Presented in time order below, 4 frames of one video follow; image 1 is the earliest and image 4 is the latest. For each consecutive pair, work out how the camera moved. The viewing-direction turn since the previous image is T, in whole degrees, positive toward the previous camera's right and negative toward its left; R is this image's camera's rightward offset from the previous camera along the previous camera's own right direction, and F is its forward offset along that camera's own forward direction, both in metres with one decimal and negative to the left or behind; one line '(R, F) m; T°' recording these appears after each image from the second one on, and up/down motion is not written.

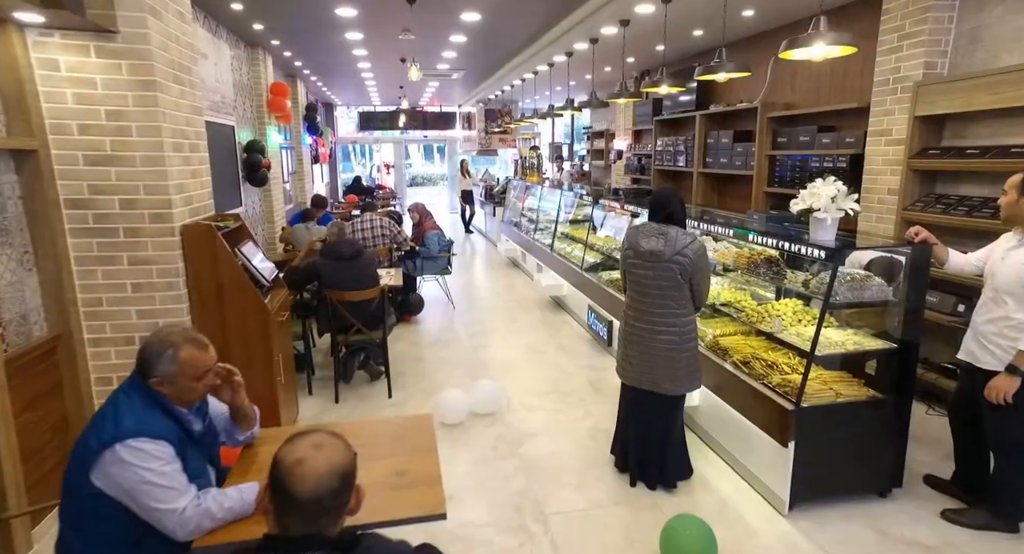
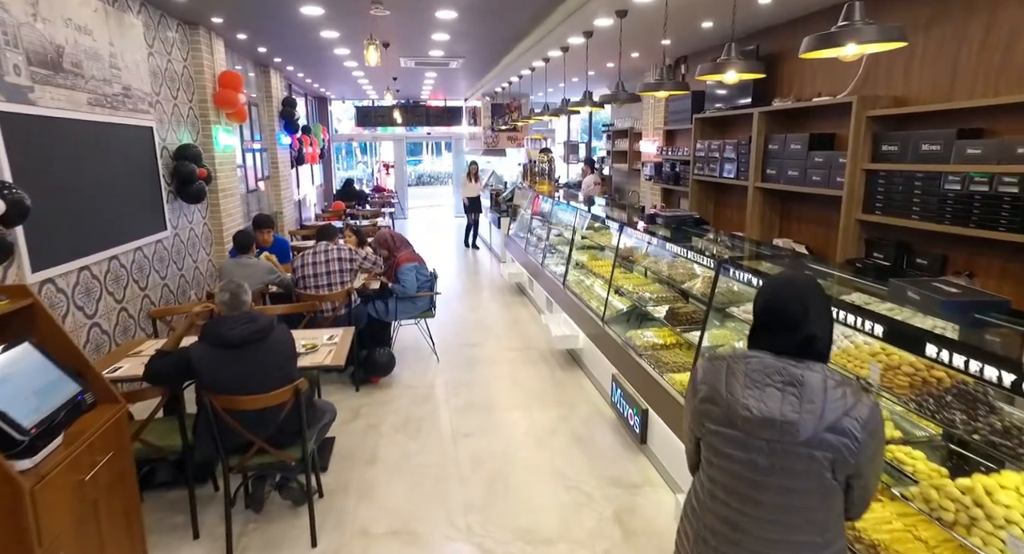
(+0.1, +1.4) m; -2°
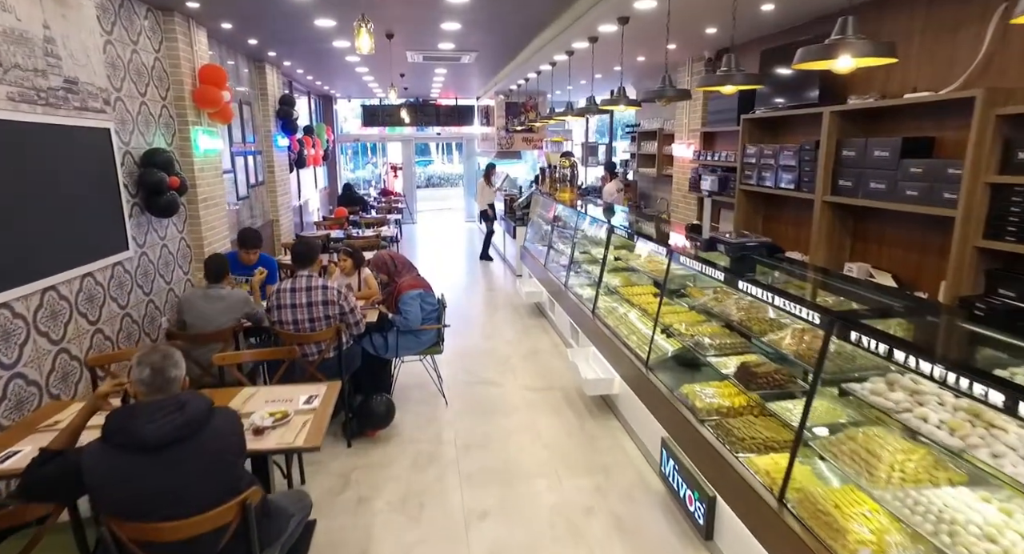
(-0.1, +0.8) m; -1°
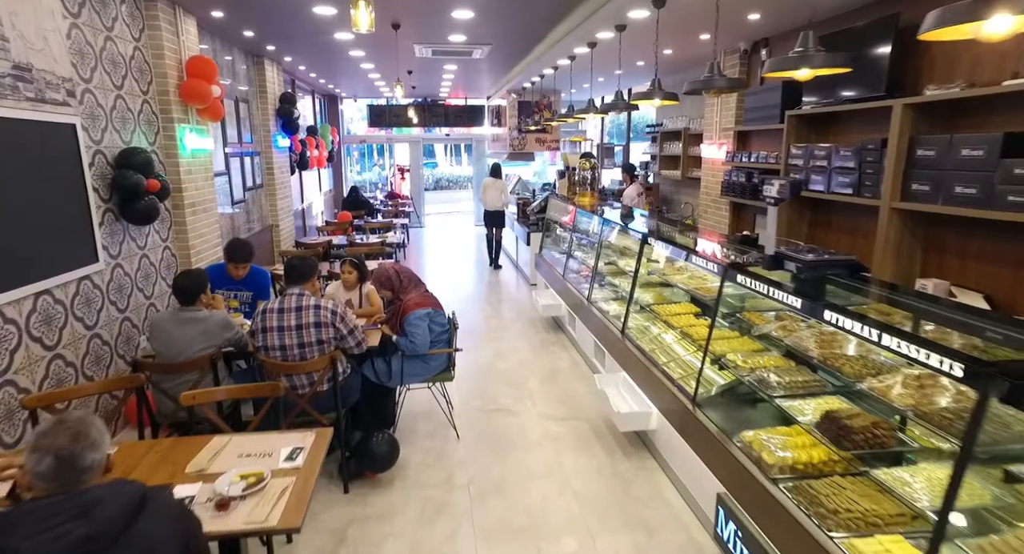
(-0.1, +0.5) m; -1°
